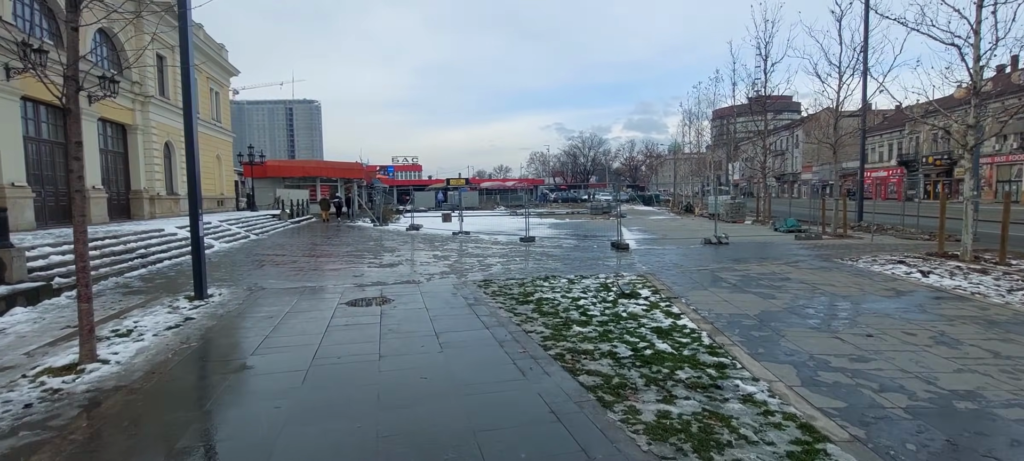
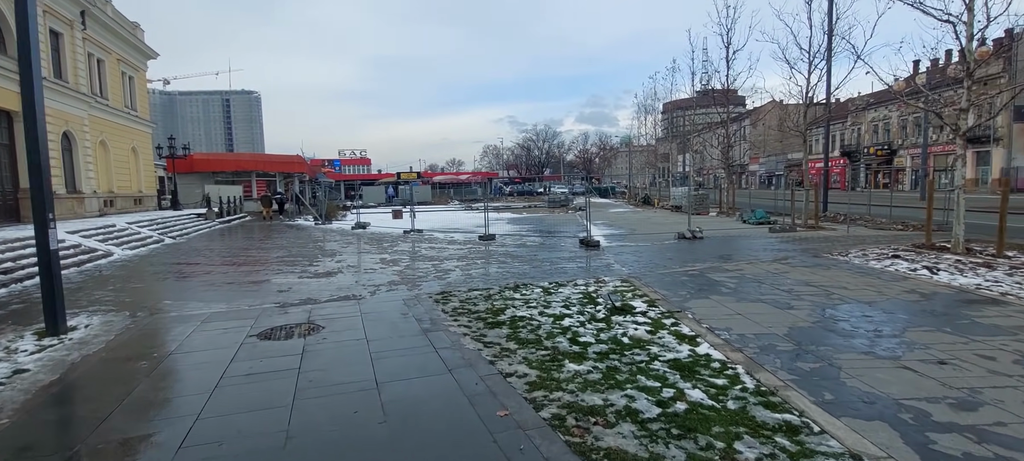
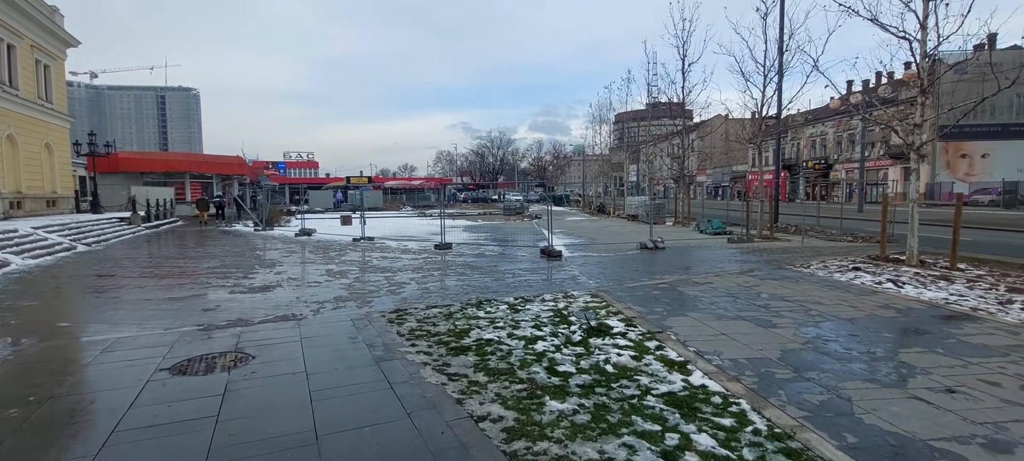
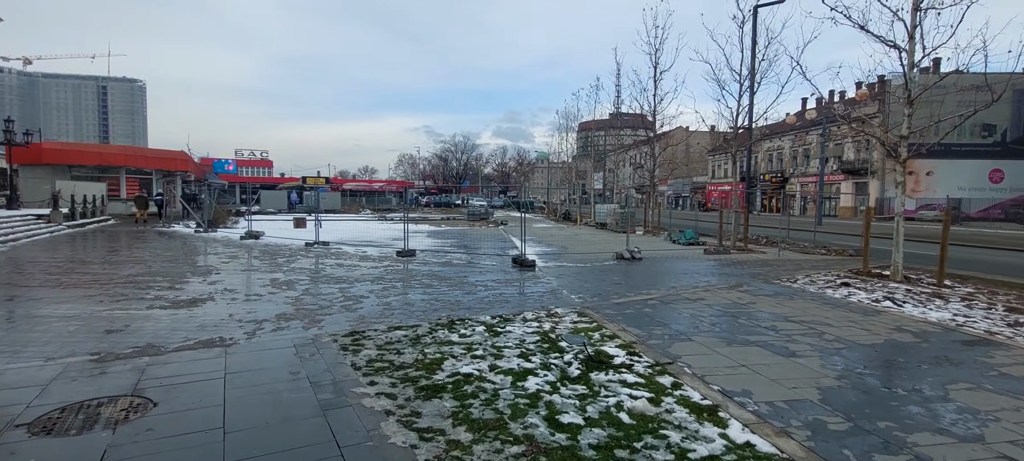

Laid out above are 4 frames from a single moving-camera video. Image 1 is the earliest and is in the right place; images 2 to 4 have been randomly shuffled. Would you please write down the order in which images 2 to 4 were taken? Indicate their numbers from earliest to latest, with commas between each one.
2, 3, 4
